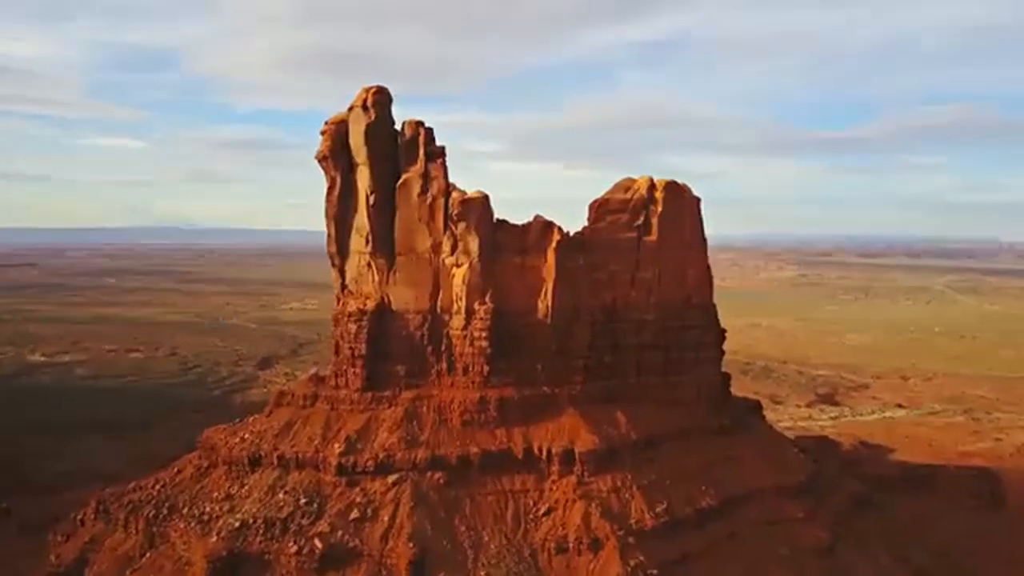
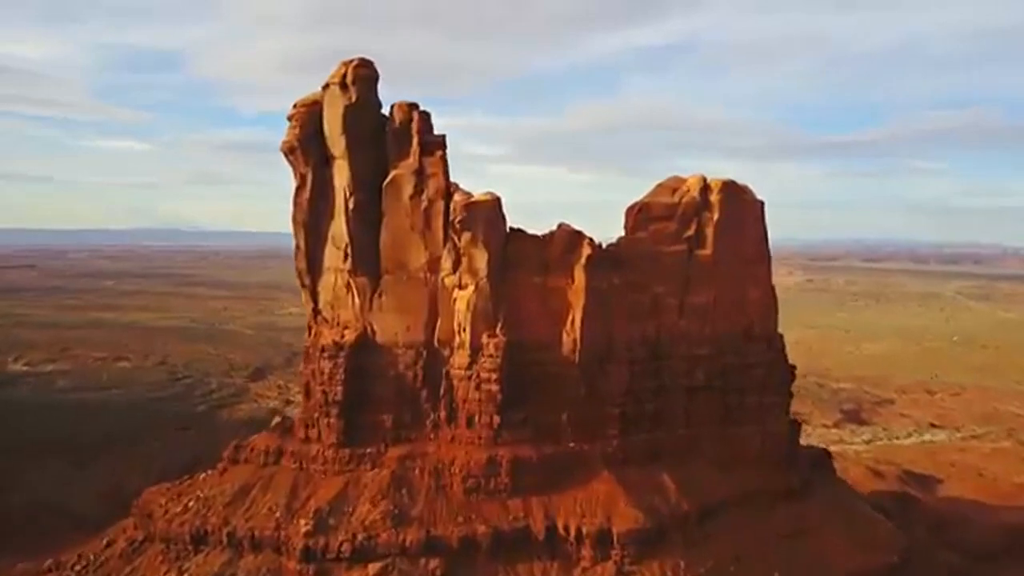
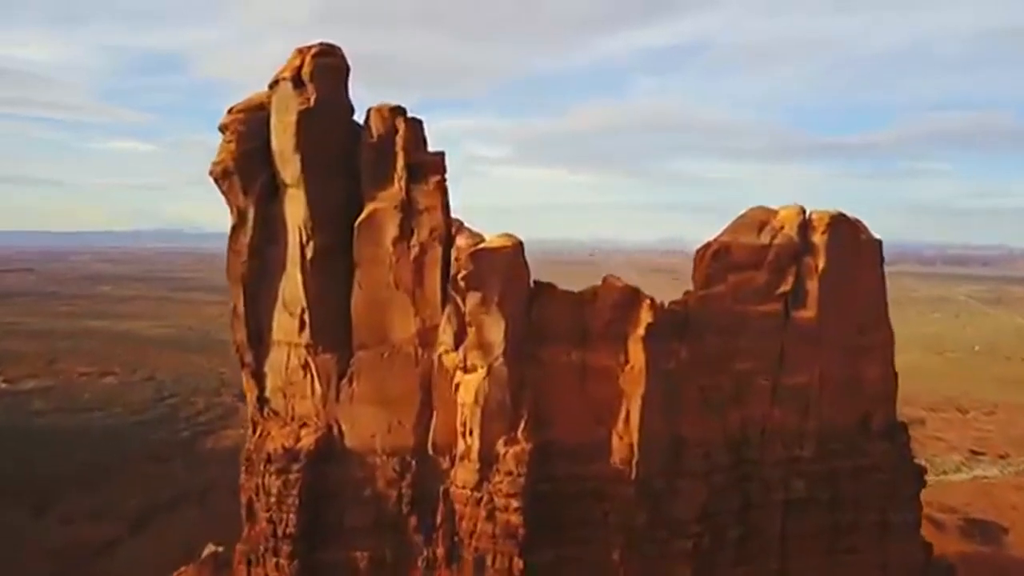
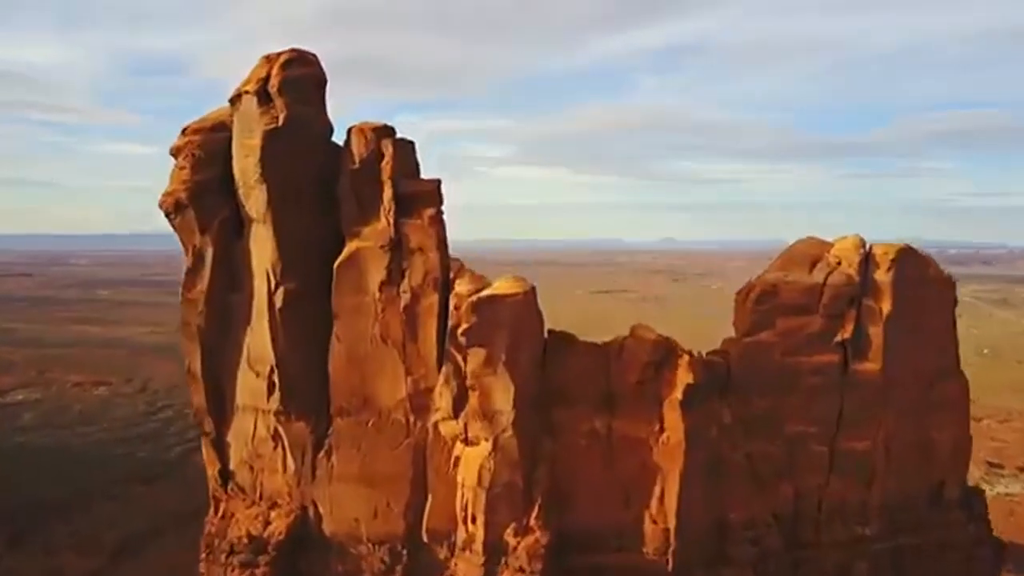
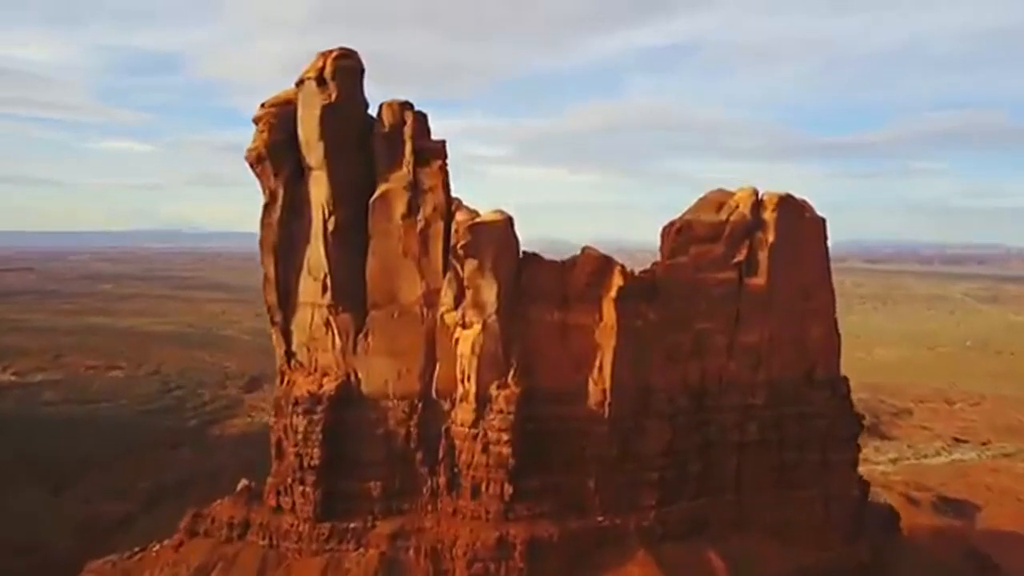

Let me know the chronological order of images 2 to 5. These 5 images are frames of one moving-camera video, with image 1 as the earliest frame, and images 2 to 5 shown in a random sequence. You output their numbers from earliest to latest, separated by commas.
2, 5, 3, 4
